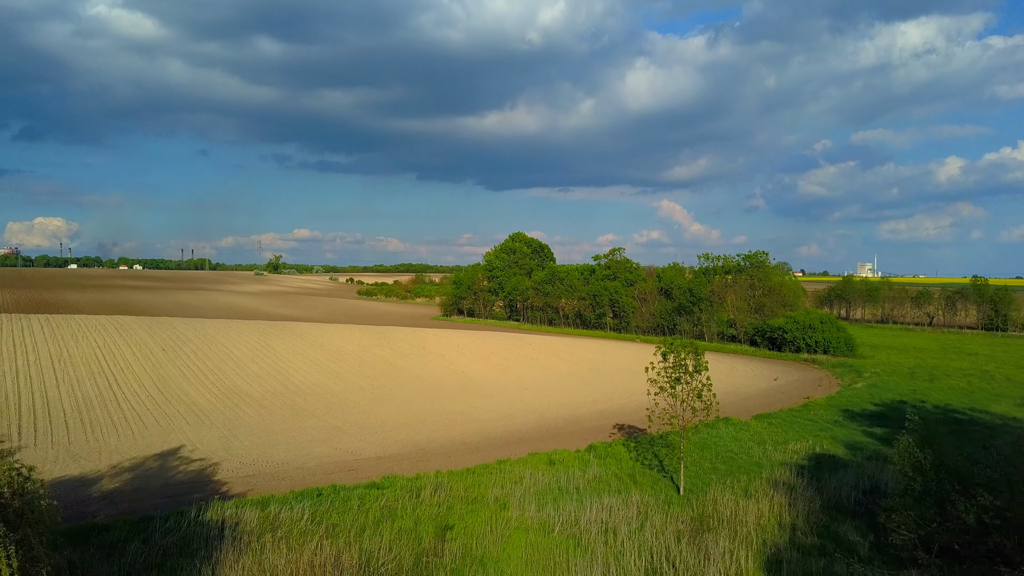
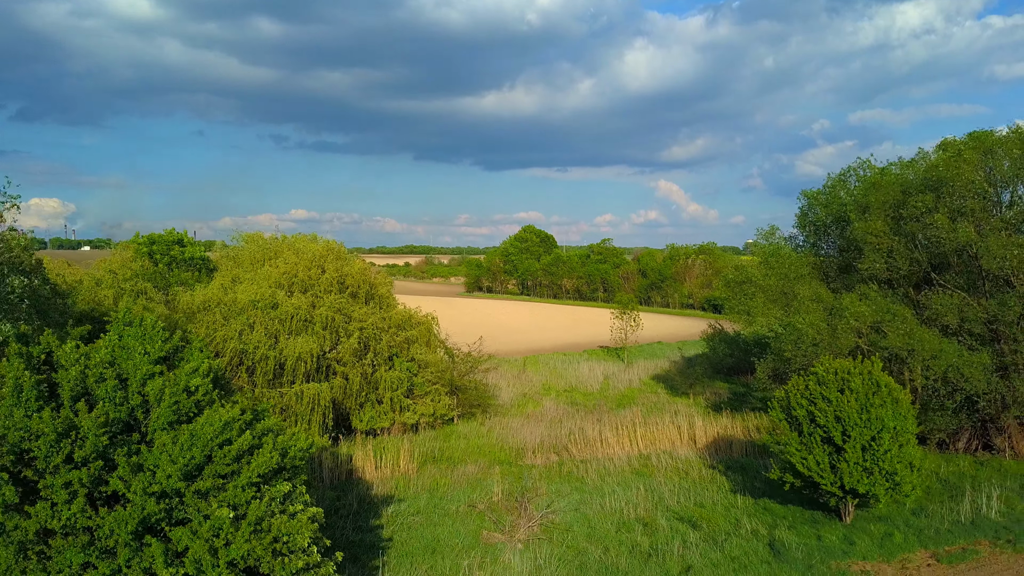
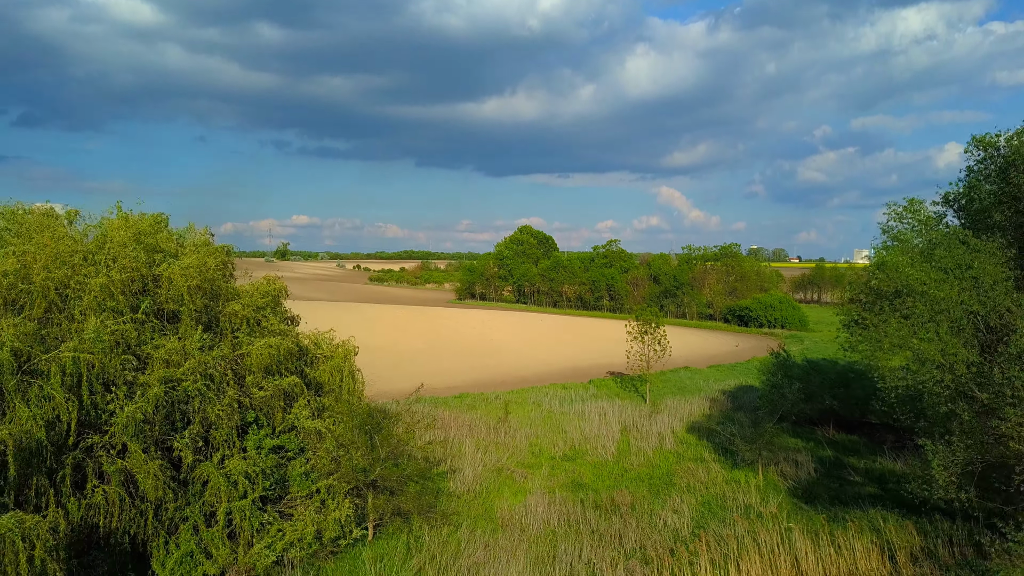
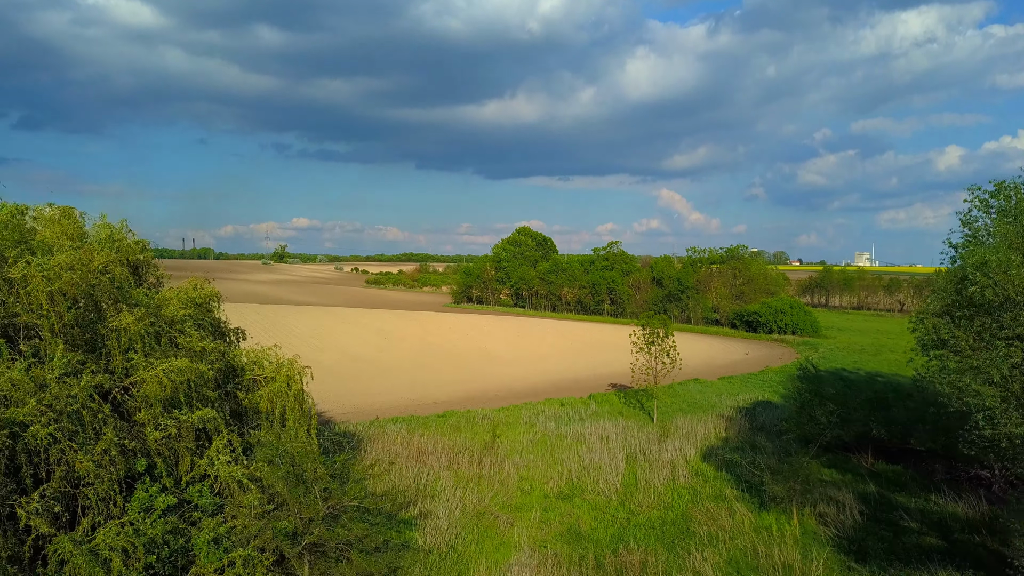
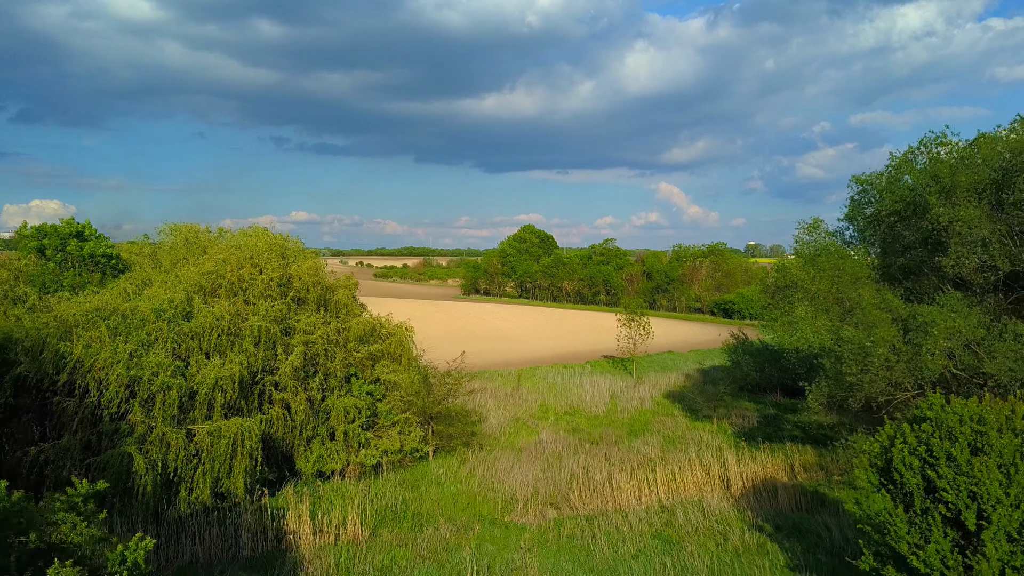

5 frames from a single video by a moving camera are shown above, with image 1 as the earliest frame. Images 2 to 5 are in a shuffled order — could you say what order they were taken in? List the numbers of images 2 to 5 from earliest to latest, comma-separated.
4, 3, 5, 2
